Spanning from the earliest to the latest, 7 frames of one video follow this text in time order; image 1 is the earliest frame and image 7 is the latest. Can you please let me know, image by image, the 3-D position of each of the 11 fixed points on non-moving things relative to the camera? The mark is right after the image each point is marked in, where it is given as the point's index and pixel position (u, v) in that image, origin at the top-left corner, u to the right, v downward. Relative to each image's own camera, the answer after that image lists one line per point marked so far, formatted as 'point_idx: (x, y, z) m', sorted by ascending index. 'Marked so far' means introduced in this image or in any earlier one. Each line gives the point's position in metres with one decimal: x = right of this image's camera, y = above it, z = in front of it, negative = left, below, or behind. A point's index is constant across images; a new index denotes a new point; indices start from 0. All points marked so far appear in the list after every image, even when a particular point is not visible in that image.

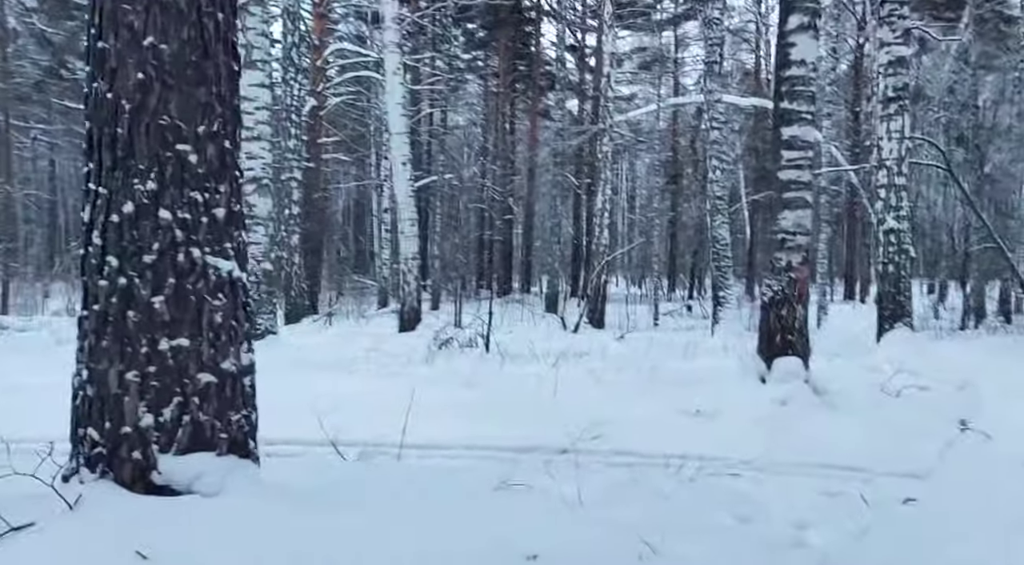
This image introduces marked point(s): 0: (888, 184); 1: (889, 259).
0: (+3.6, +1.0, +9.0) m
1: (+3.6, +0.2, +9.0) m
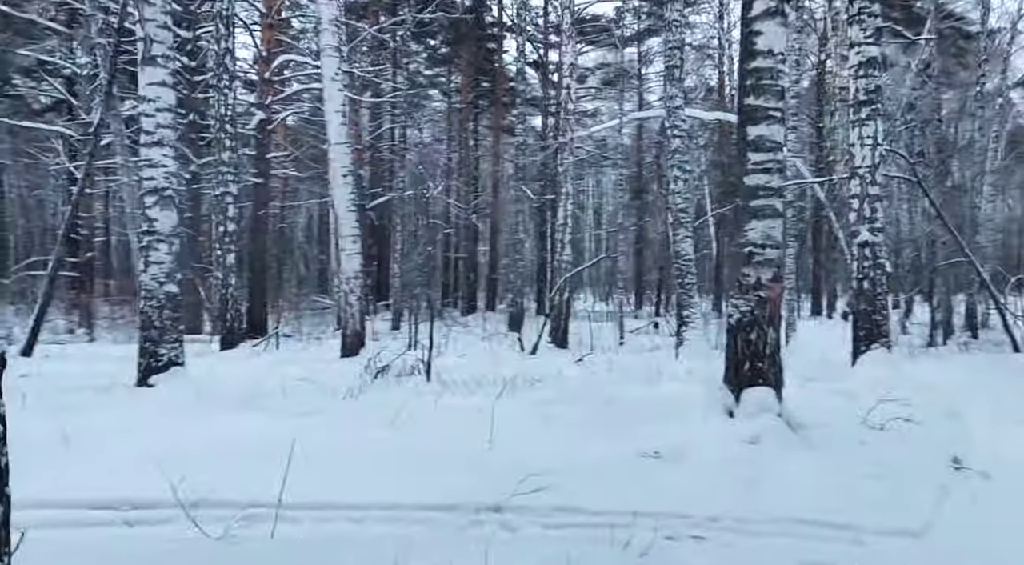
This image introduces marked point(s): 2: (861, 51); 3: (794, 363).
0: (+3.2, +0.8, +8.5) m
1: (+3.2, +0.1, +8.5) m
2: (+3.1, +2.1, +8.4) m
3: (+2.8, -0.8, +9.5) m
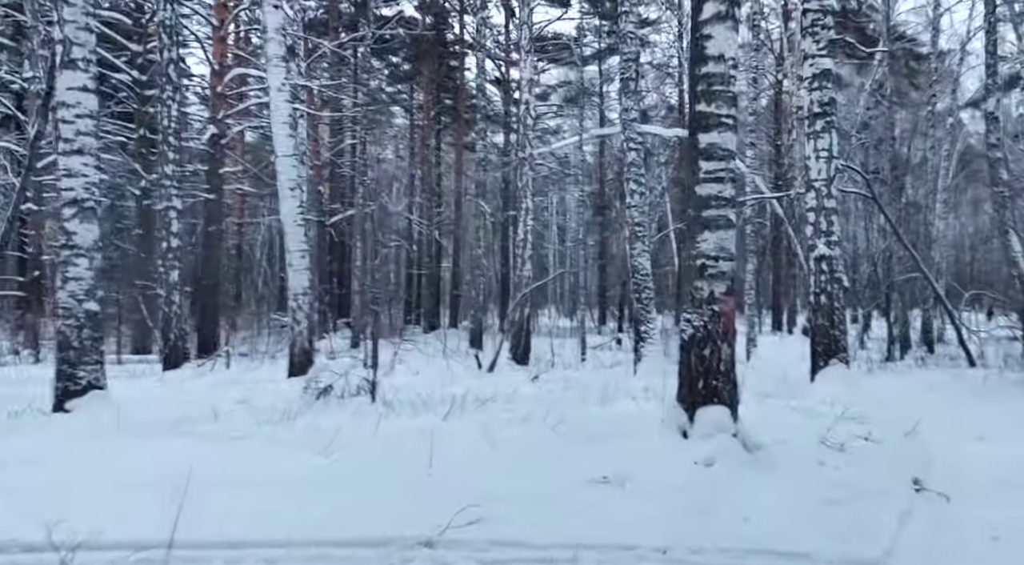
0: (+2.8, +0.7, +8.4) m
1: (+2.8, -0.1, +8.4) m
2: (+2.7, +2.0, +8.3) m
3: (+2.4, -1.0, +9.3) m
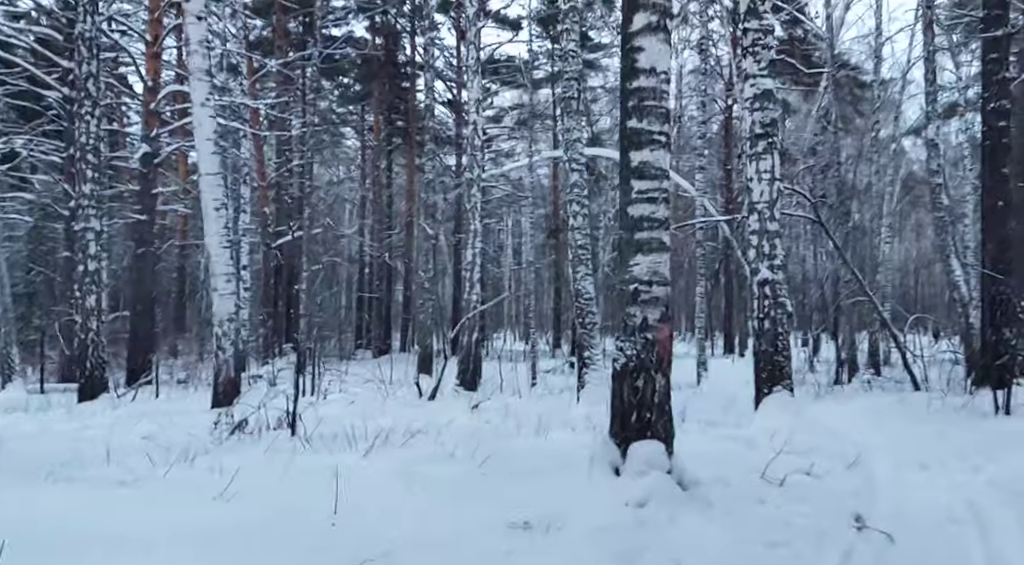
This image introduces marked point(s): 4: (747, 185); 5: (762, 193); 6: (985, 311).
0: (+2.2, +0.5, +8.2) m
1: (+2.2, -0.3, +8.2) m
2: (+2.1, +1.8, +8.2) m
3: (+1.8, -1.2, +9.1) m
4: (+2.1, +0.9, +8.4) m
5: (+2.2, +0.8, +8.2) m
6: (+5.4, -0.3, +10.6) m
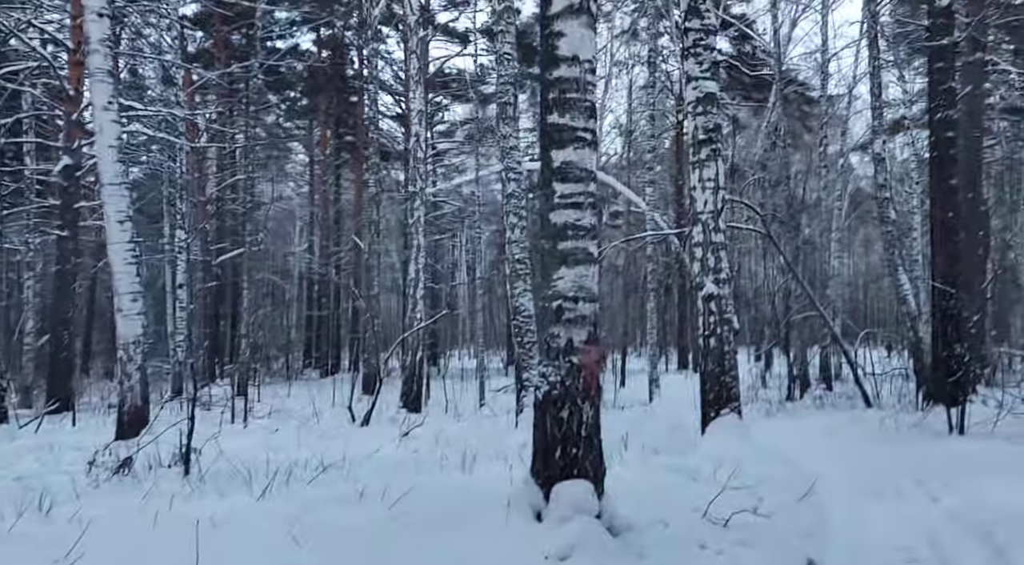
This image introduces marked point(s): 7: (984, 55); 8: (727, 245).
0: (+1.6, +0.3, +7.8) m
1: (+1.7, -0.4, +7.8) m
2: (+1.6, +1.6, +7.8) m
3: (+1.2, -1.4, +8.7) m
4: (+1.5, +0.8, +8.0) m
5: (+1.7, +0.7, +7.8) m
6: (+4.7, -0.5, +10.3) m
7: (+6.0, +2.9, +11.8) m
8: (+1.8, +0.3, +7.9) m
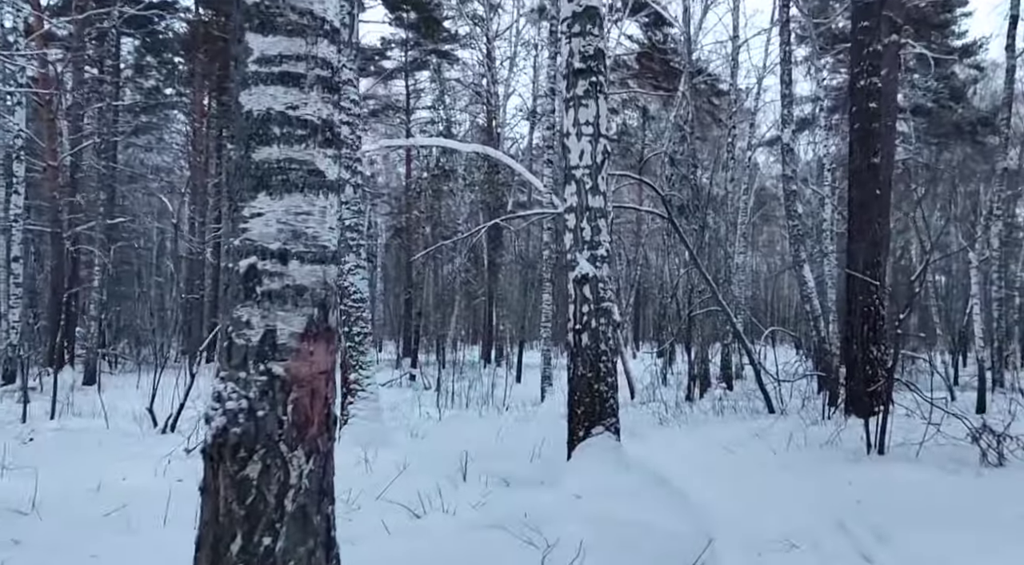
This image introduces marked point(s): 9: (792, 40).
0: (+0.5, +0.5, +6.3) m
1: (+0.5, -0.3, +6.2) m
2: (+0.5, +1.8, +6.2) m
3: (-0.1, -1.2, +7.1) m
4: (+0.4, +0.9, +6.4) m
5: (+0.6, +0.8, +6.2) m
6: (+3.3, -0.4, +9.0) m
7: (+4.5, +2.9, +10.6) m
8: (+0.7, +0.4, +6.4) m
9: (+5.9, +5.2, +19.5) m
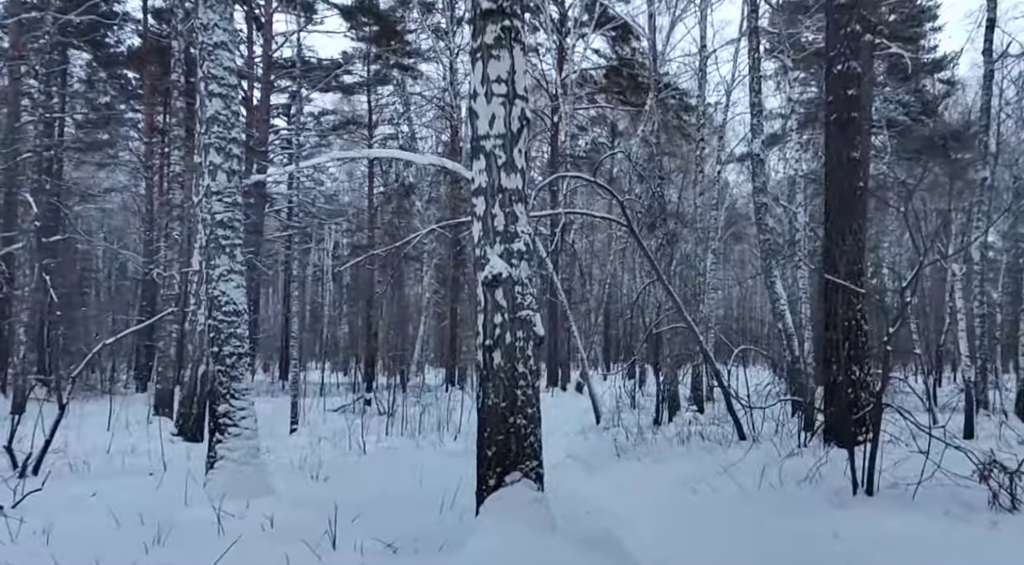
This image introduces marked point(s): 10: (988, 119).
0: (0.0, +0.4, +5.2) m
1: (0.0, -0.3, +5.1) m
2: (0.0, +1.7, +5.2) m
3: (-0.6, -1.3, +5.9) m
4: (-0.1, +0.8, +5.3) m
5: (+0.1, +0.7, +5.1) m
6: (+2.7, -0.5, +8.0) m
7: (+3.9, +2.8, +9.7) m
8: (+0.2, +0.4, +5.3) m
9: (+5.0, +4.9, +18.7) m
10: (+9.2, +3.2, +18.0) m
